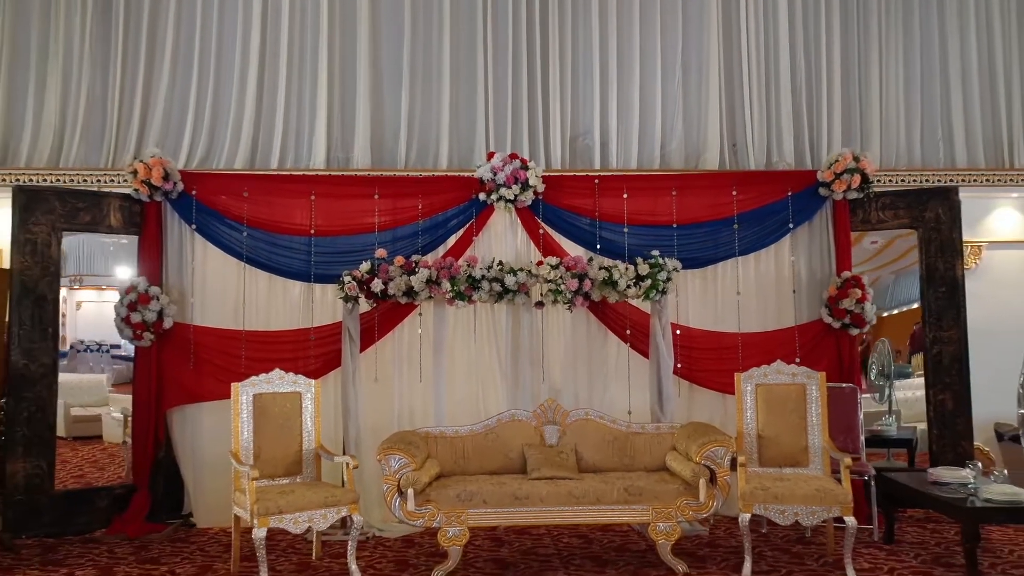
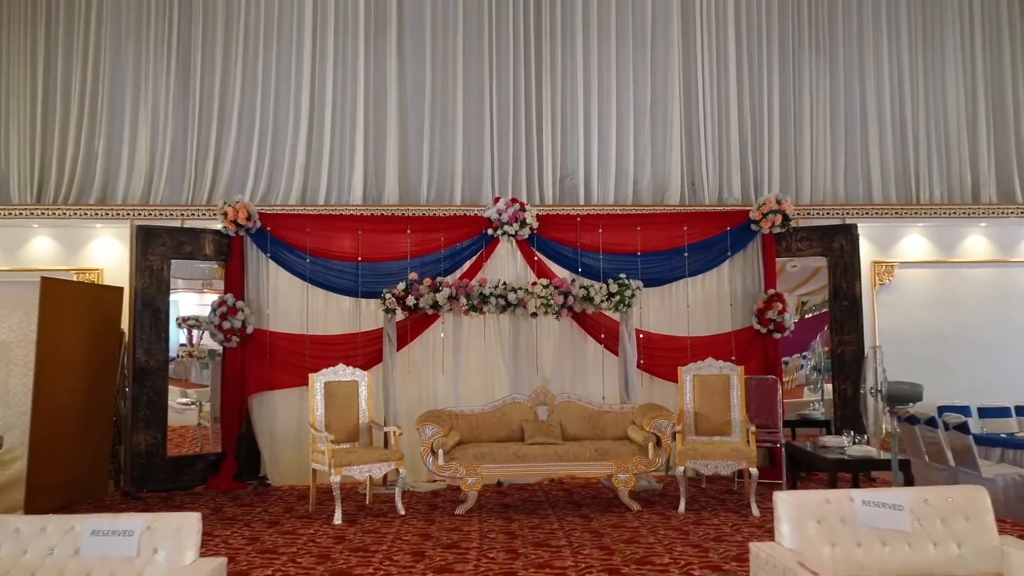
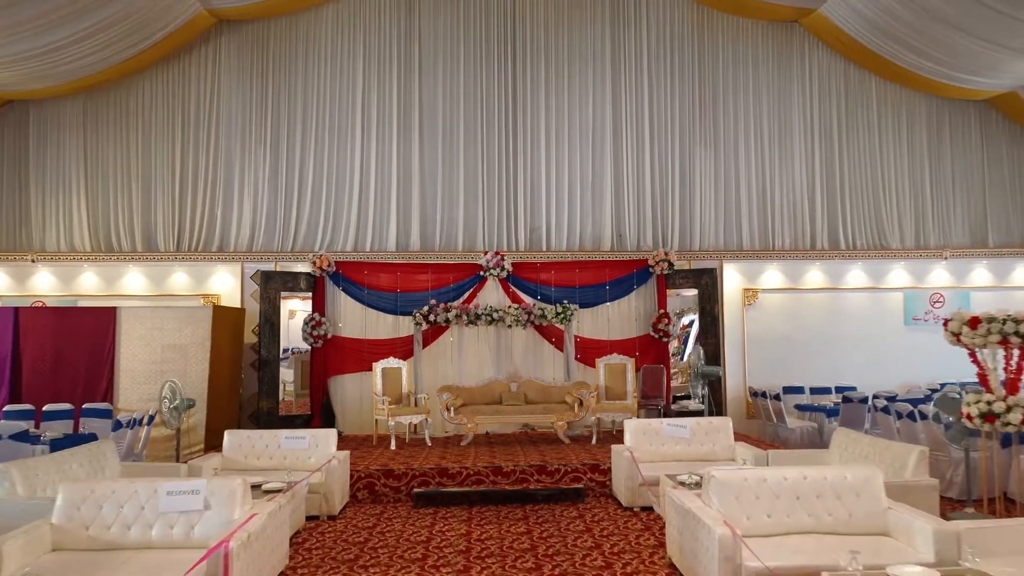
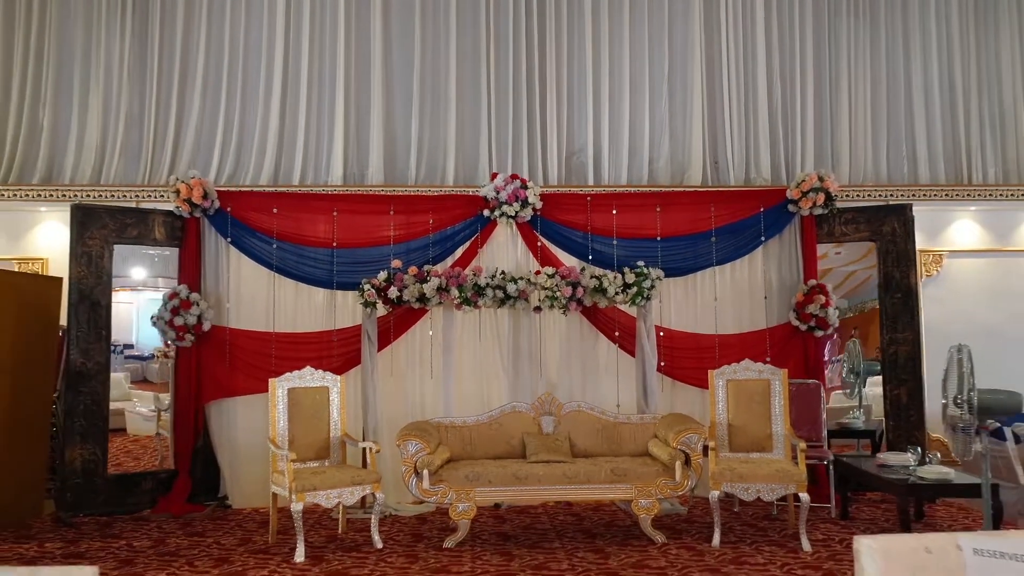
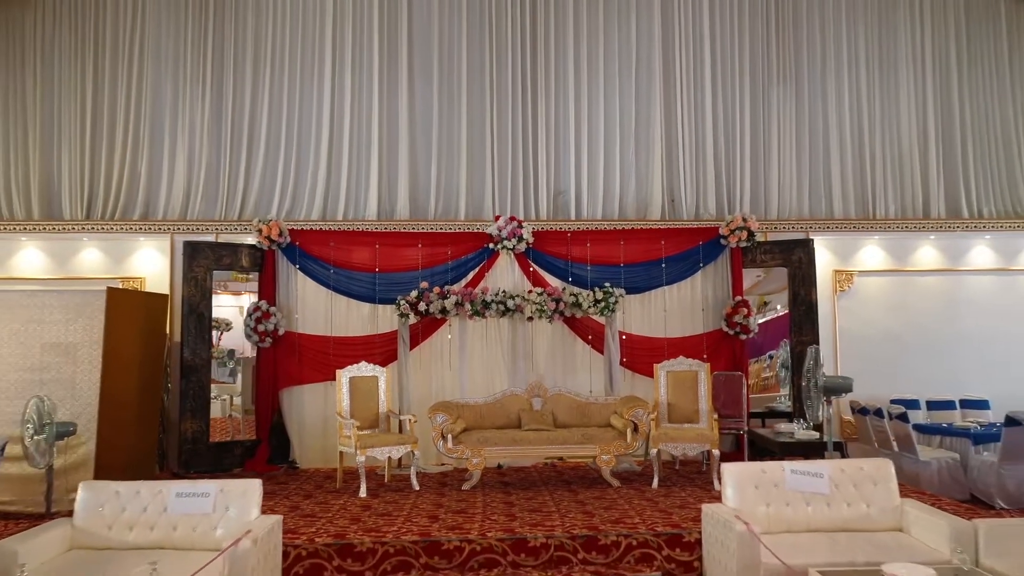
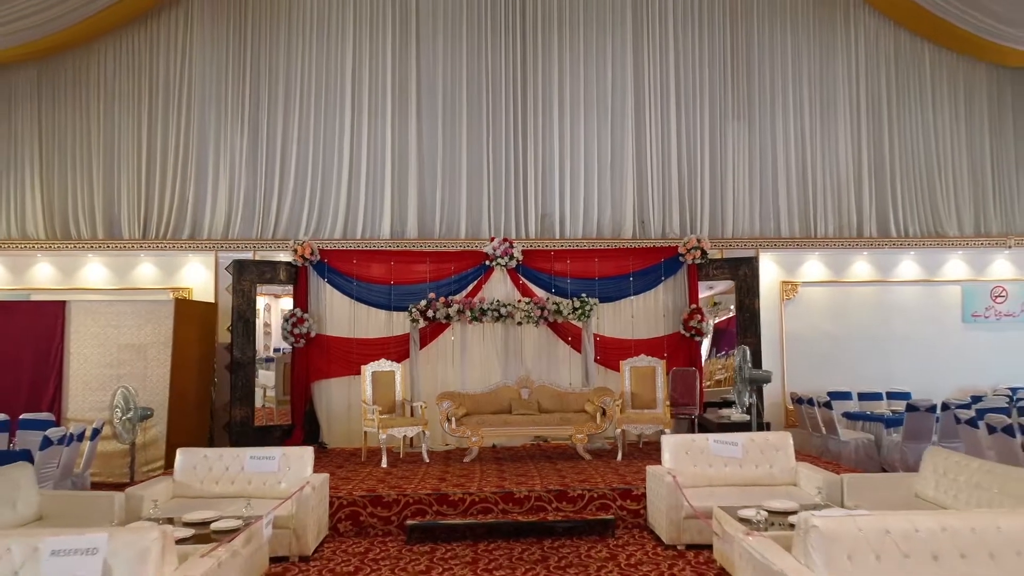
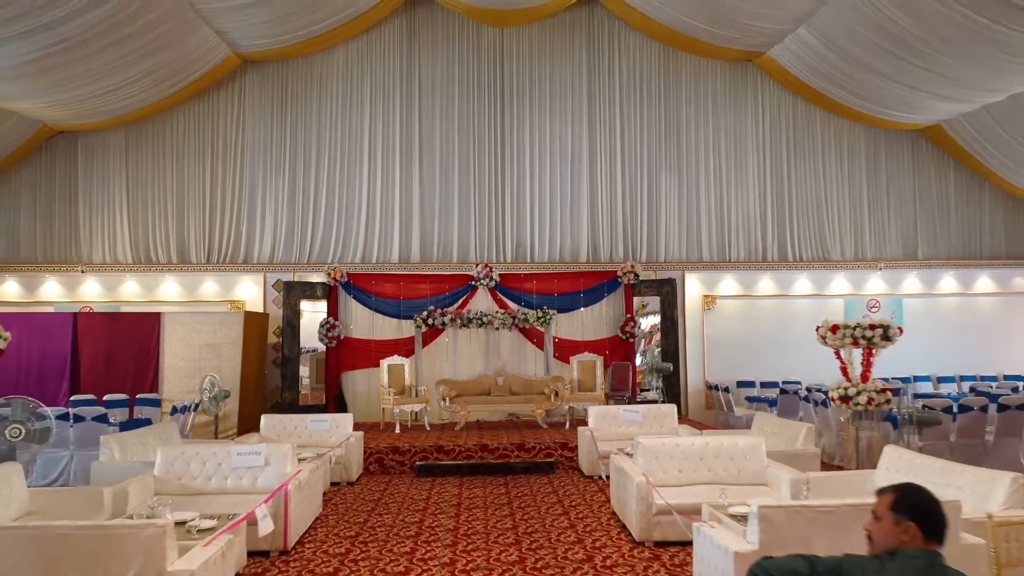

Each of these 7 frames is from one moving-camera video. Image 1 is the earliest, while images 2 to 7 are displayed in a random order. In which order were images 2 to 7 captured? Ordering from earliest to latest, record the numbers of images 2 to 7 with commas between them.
4, 2, 5, 6, 3, 7
